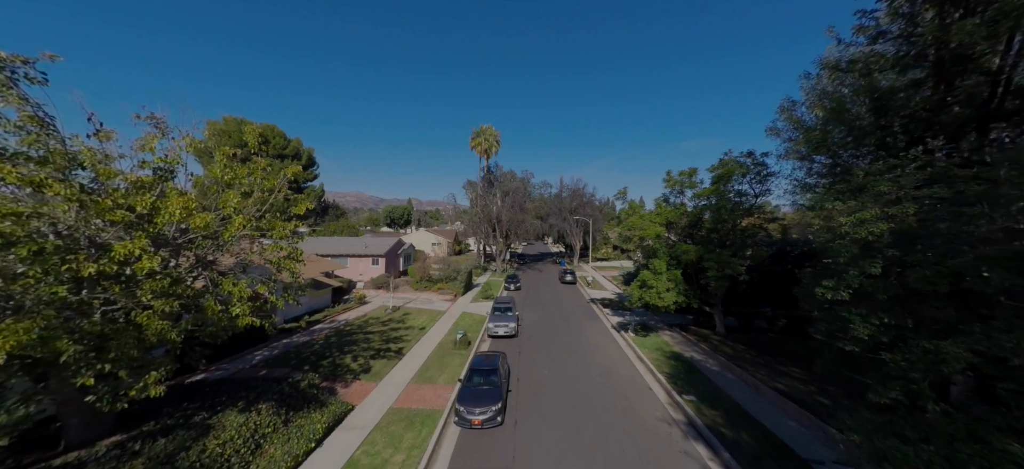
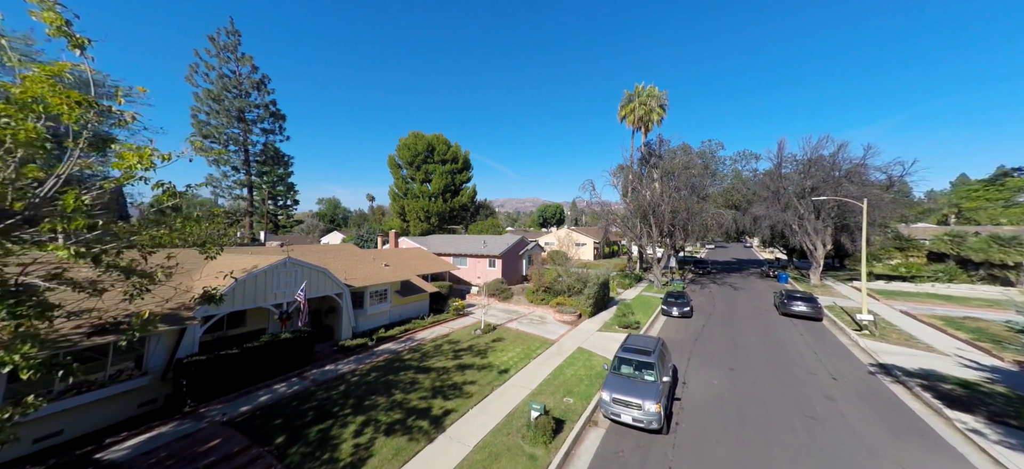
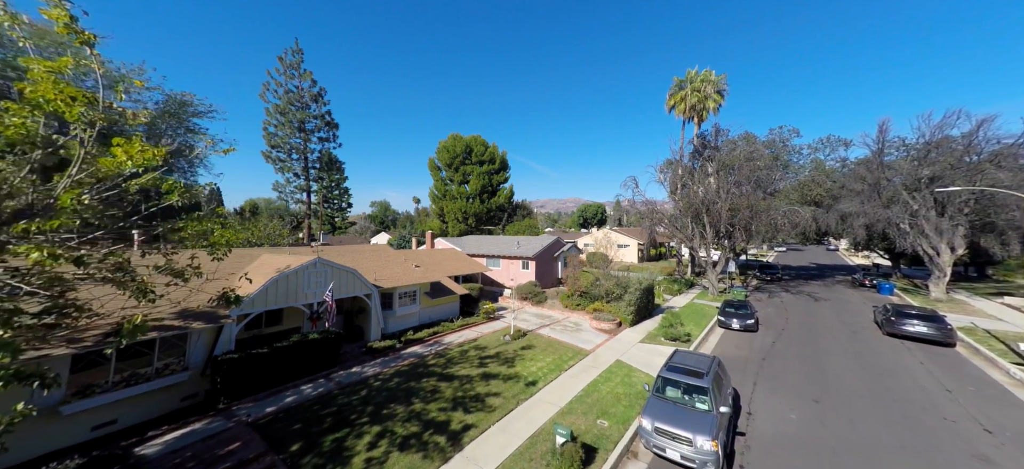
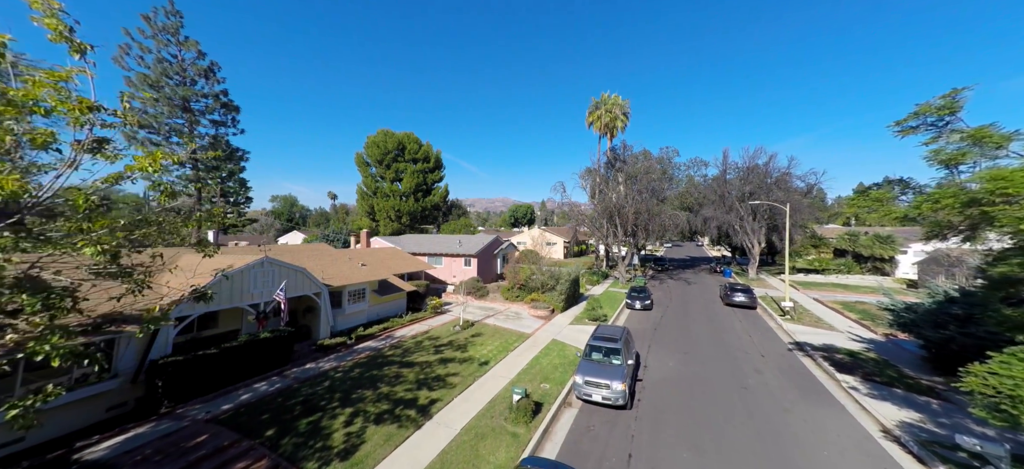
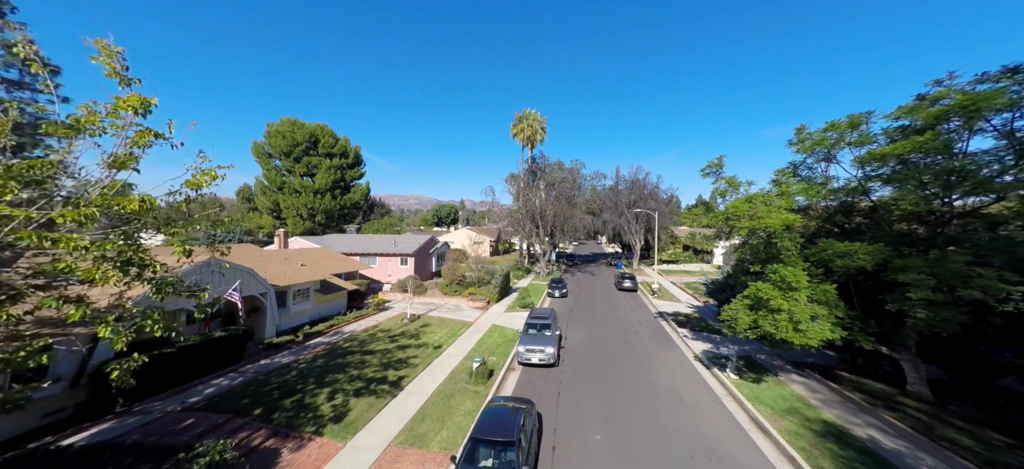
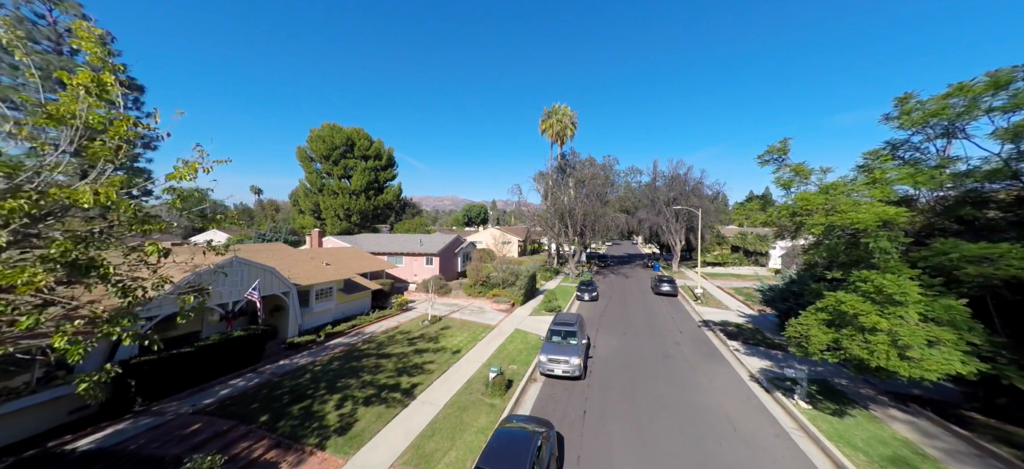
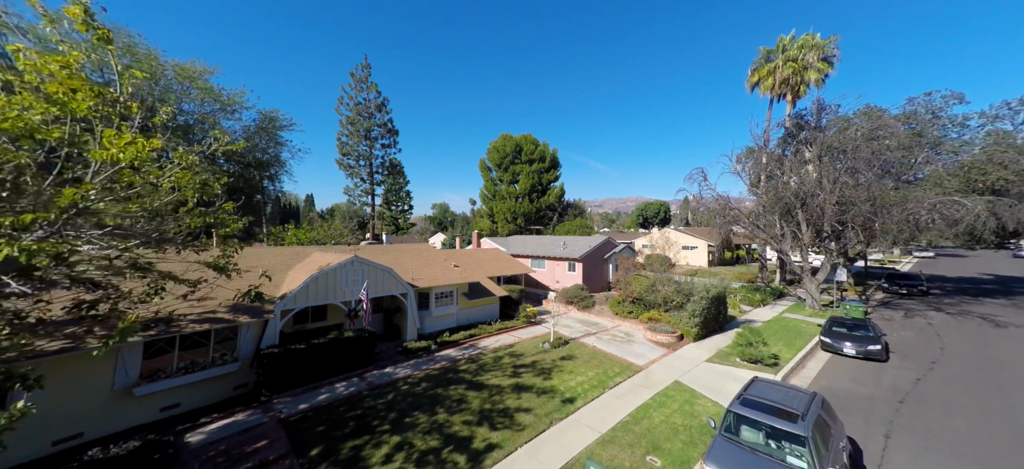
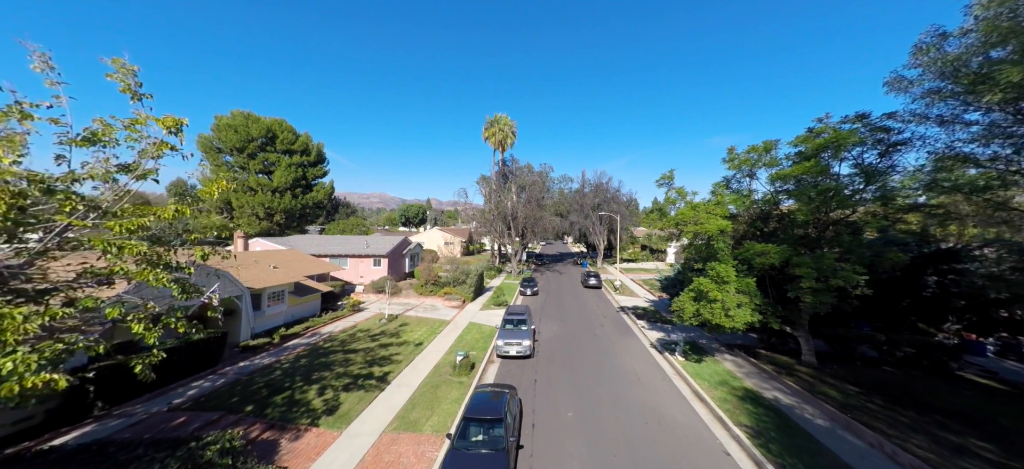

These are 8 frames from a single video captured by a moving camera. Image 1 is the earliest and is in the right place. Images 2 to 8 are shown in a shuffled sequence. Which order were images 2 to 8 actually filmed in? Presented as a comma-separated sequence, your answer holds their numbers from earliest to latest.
8, 5, 6, 4, 2, 3, 7
